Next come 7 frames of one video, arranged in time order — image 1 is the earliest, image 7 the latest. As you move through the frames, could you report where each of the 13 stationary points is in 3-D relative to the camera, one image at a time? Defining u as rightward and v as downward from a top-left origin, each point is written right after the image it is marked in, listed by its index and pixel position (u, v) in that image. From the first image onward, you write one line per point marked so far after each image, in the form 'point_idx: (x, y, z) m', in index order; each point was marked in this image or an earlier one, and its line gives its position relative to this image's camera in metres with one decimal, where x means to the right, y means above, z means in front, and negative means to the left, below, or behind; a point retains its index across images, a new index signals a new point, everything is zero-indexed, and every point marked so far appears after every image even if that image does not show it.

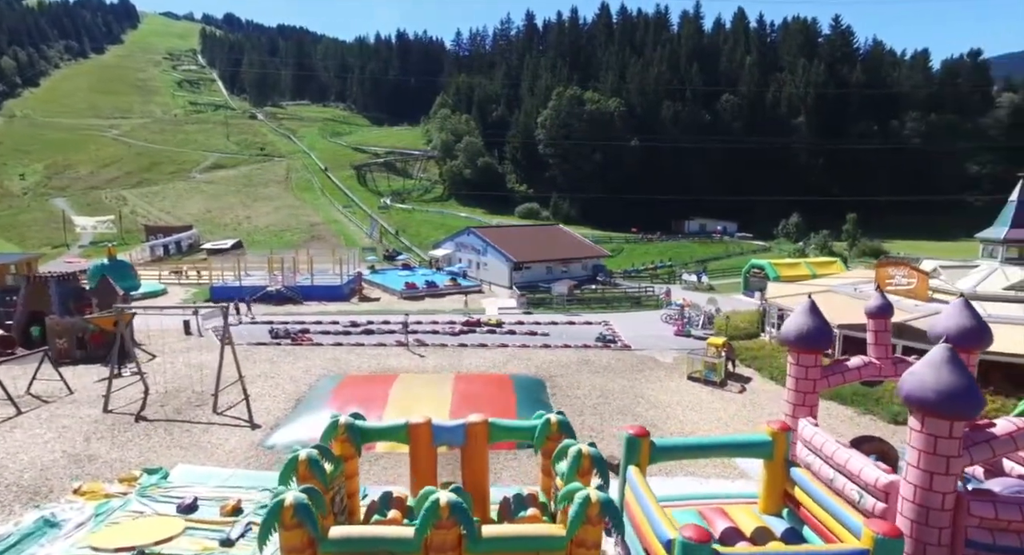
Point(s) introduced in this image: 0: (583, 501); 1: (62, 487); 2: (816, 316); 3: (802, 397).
0: (+1.2, -3.8, +12.1) m
1: (-11.9, -5.6, +18.9) m
2: (+7.5, -1.0, +17.8) m
3: (+7.5, -3.1, +18.3) m
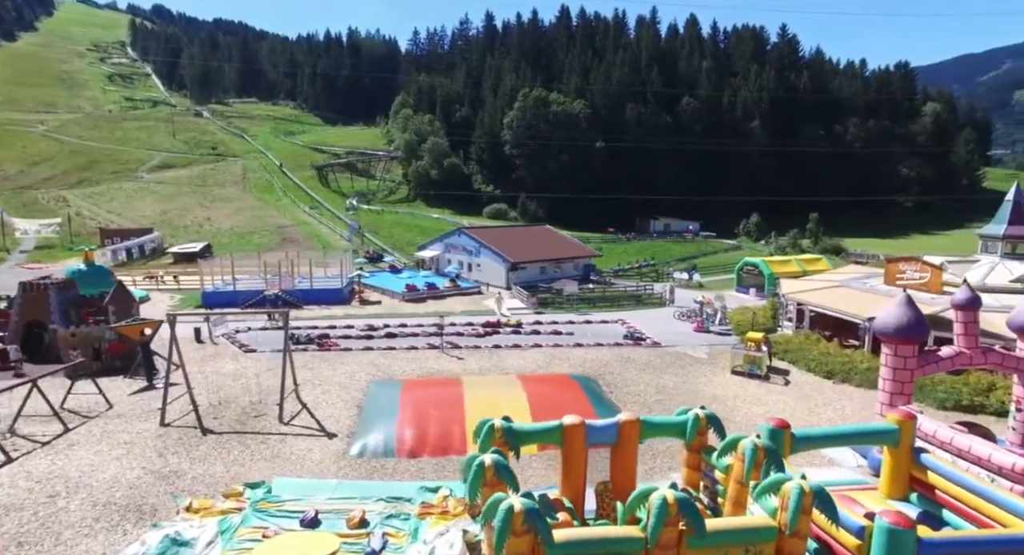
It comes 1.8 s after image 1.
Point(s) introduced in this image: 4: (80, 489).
0: (+5.1, -3.8, +12.5) m
1: (-8.7, -5.7, +17.8) m
2: (+10.7, -0.9, +19.0) m
3: (+10.6, -3.0, +19.4) m
4: (-11.4, -5.6, +18.6) m
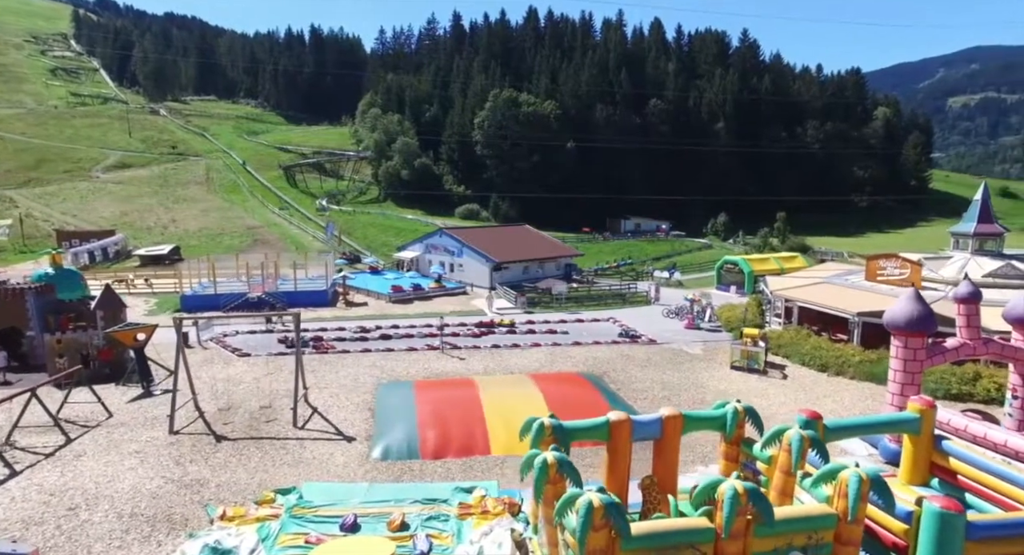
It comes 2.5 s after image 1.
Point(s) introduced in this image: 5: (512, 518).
0: (+6.4, -3.7, +13.0) m
1: (-7.7, -5.8, +17.4) m
2: (+11.5, -0.7, +19.8) m
3: (+11.4, -2.8, +20.2) m
4: (-10.5, -5.7, +18.0) m
5: (0.0, -5.9, +17.4) m
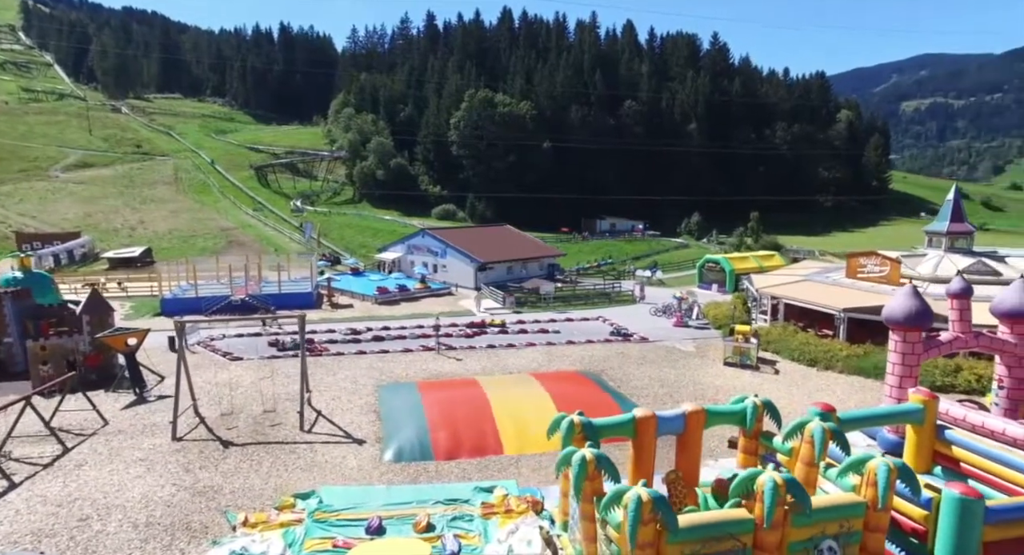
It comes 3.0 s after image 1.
0: (+7.2, -3.7, +13.5) m
1: (-7.1, -5.9, +17.1) m
2: (+11.9, -0.7, +20.6) m
3: (+11.8, -2.8, +21.0) m
4: (-9.9, -5.8, +17.6) m
5: (+0.6, -5.9, +17.6) m
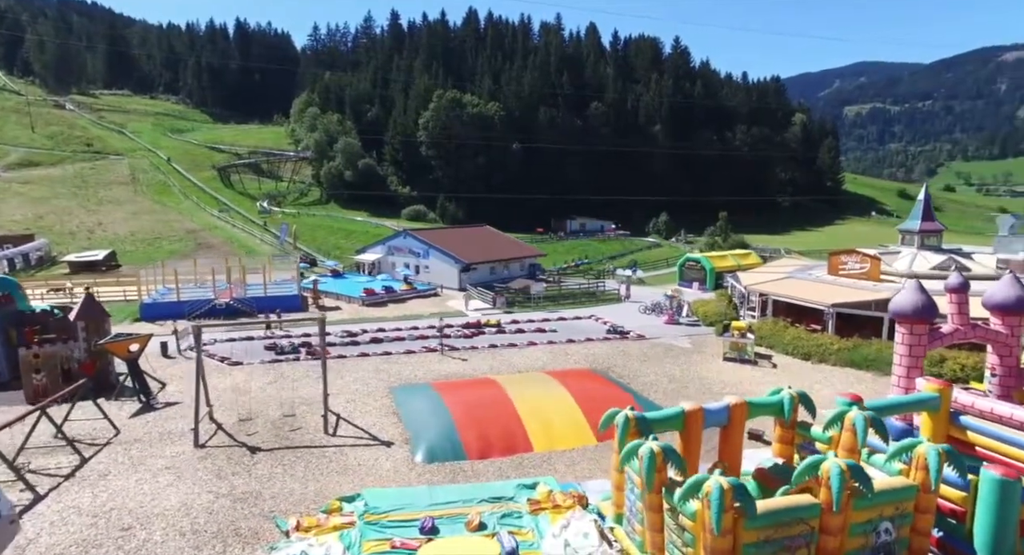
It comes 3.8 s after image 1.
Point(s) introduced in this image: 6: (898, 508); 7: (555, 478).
0: (+8.7, -3.6, +14.3) m
1: (-5.9, -5.9, +16.9) m
2: (+12.8, -0.5, +21.7) m
3: (+12.7, -2.6, +22.1) m
4: (-8.7, -5.9, +17.1) m
5: (+1.8, -5.9, +17.9) m
6: (+7.8, -4.7, +14.3) m
7: (+1.2, -5.6, +19.8) m
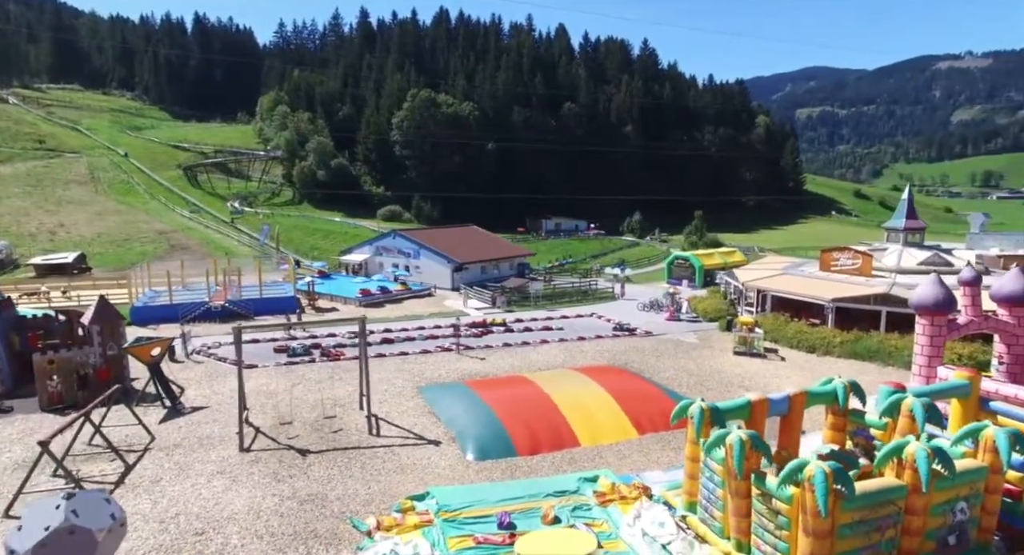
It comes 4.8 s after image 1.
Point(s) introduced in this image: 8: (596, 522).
0: (+10.7, -3.4, +15.3) m
1: (-4.0, -5.9, +16.7) m
2: (+14.2, -0.3, +22.9) m
3: (+14.1, -2.4, +23.3) m
4: (-6.8, -5.9, +16.8) m
5: (+3.6, -5.8, +18.3) m
6: (+9.8, -4.5, +15.2) m
7: (+2.8, -5.5, +20.2) m
8: (+2.1, -6.0, +17.3) m
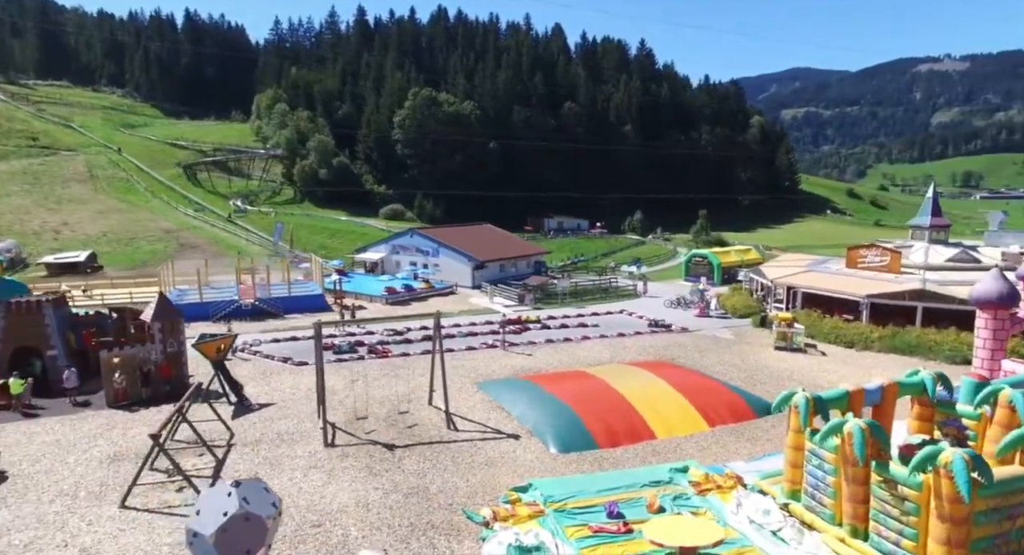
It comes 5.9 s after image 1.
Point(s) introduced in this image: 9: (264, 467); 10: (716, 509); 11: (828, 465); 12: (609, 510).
0: (+13.4, -3.2, +15.9) m
1: (-1.3, -5.8, +16.8) m
2: (+16.7, -0.1, +23.7) m
3: (+16.5, -2.2, +24.1) m
4: (-4.1, -5.7, +16.7) m
5: (+6.2, -5.6, +18.6) m
6: (+12.6, -4.3, +15.8) m
7: (+5.4, -5.3, +20.5) m
8: (+4.7, -5.8, +17.6) m
9: (-6.8, -5.2, +19.2) m
10: (+5.2, -5.8, +17.7) m
11: (+7.4, -4.4, +16.6) m
12: (+2.4, -5.7, +17.2) m
